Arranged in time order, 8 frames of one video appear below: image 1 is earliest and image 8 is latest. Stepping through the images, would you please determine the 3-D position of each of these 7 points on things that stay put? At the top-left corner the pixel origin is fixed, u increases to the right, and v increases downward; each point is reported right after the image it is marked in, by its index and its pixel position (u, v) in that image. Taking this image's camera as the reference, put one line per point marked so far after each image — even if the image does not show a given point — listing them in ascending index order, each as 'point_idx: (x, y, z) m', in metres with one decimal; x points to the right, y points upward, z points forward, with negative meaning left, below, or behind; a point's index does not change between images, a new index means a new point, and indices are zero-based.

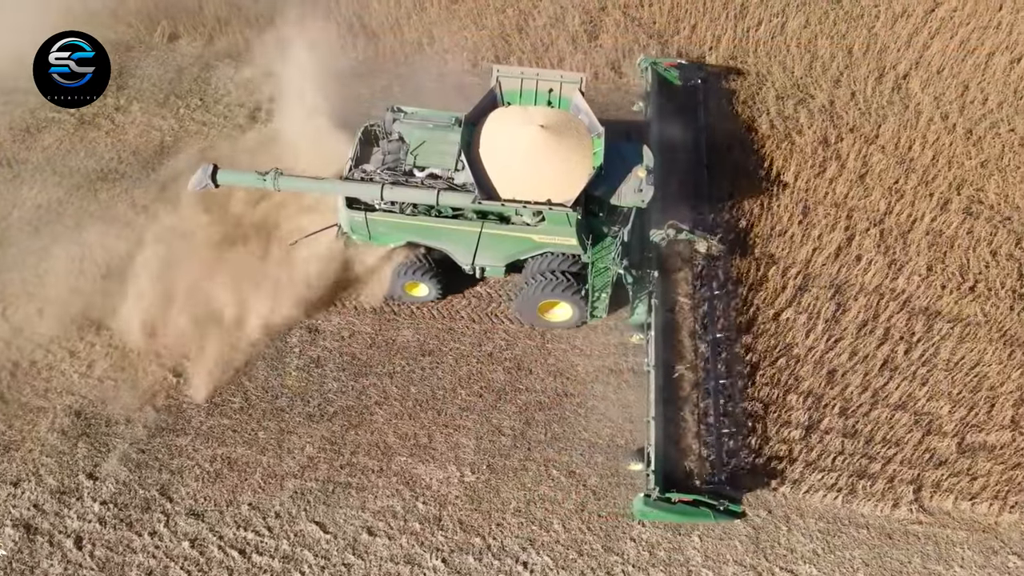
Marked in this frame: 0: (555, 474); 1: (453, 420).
0: (+0.4, -2.0, +7.5) m
1: (-0.6, -1.4, +7.8) m
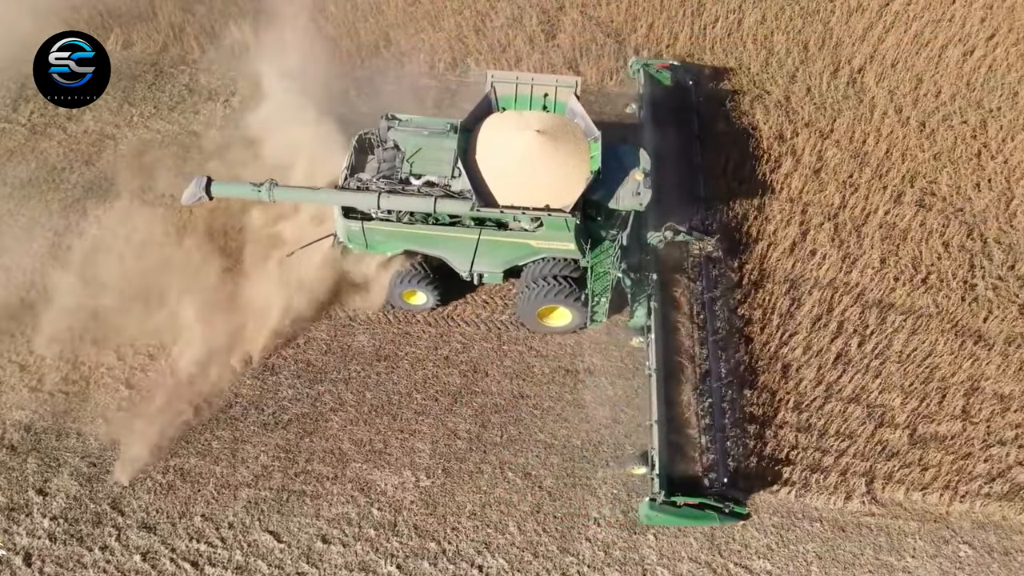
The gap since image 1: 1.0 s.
0: (0.0, -2.0, +7.5) m
1: (-1.1, -1.5, +7.7) m
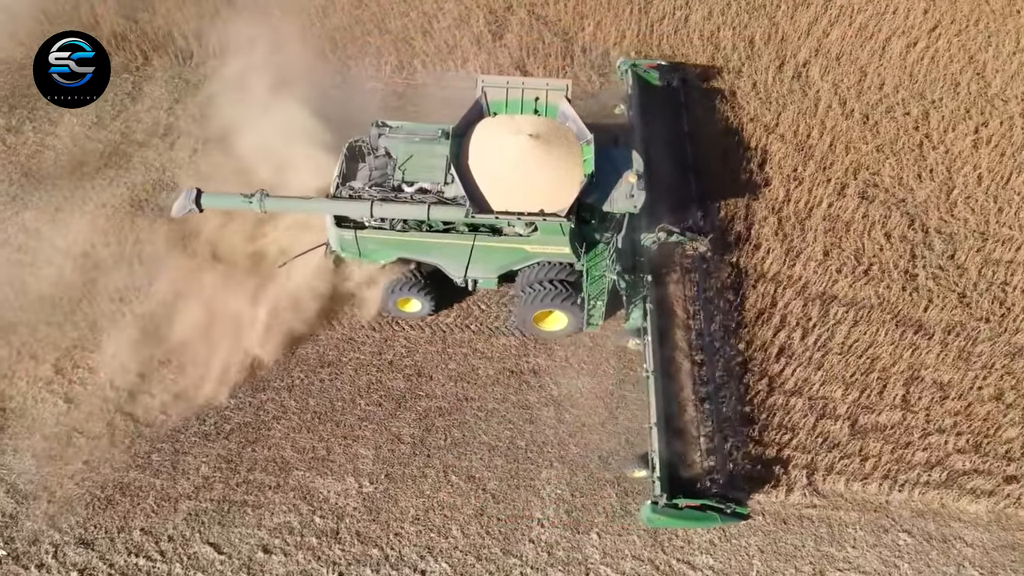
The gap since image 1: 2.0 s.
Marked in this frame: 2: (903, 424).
0: (-0.6, -2.0, +7.4) m
1: (-1.7, -1.5, +7.7) m
2: (+4.2, -1.5, +7.6) m
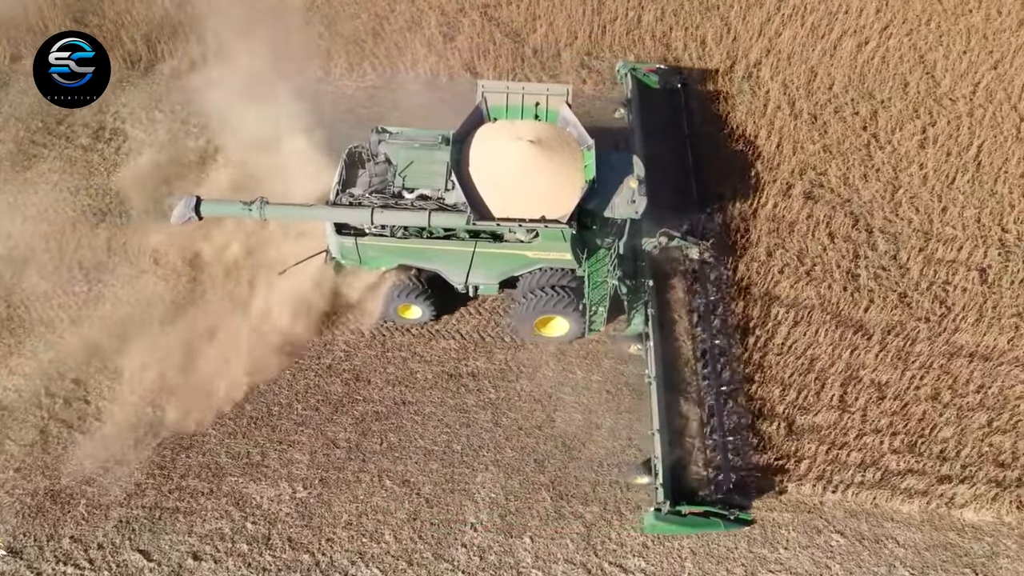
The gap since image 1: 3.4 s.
0: (-1.3, -2.0, +7.4) m
1: (-2.4, -1.6, +7.7) m
2: (+3.5, -1.5, +7.6) m
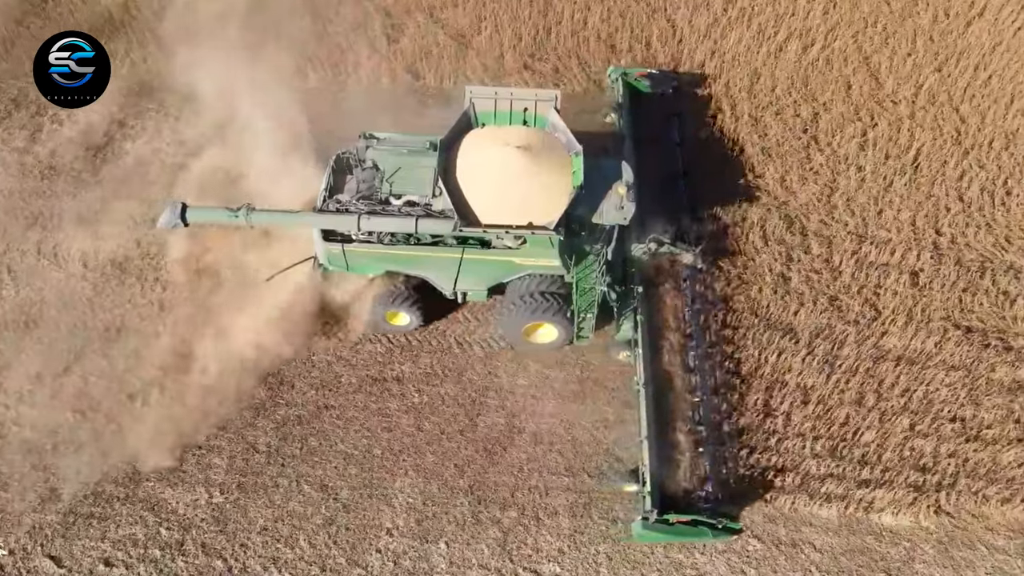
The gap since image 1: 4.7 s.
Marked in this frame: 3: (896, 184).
0: (-2.1, -2.1, +7.4) m
1: (-3.3, -1.6, +7.6) m
2: (+2.7, -1.5, +7.6) m
3: (+5.1, +1.4, +9.4) m
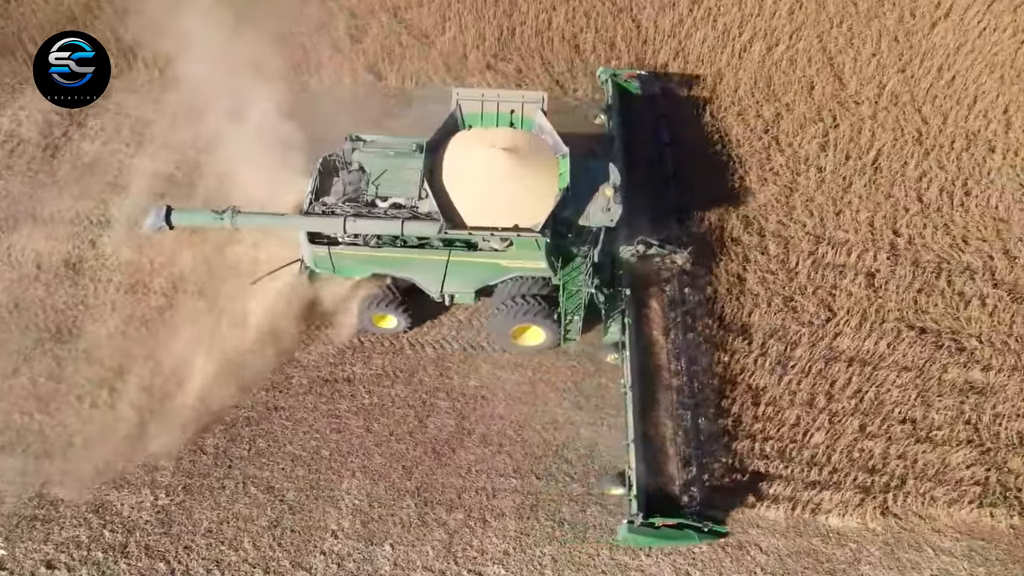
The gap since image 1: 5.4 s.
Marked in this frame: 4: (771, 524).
0: (-2.7, -2.1, +7.3) m
1: (-3.8, -1.6, +7.6) m
2: (+2.1, -1.5, +7.5) m
3: (+4.5, +1.4, +9.3) m
4: (+2.6, -2.3, +7.1) m
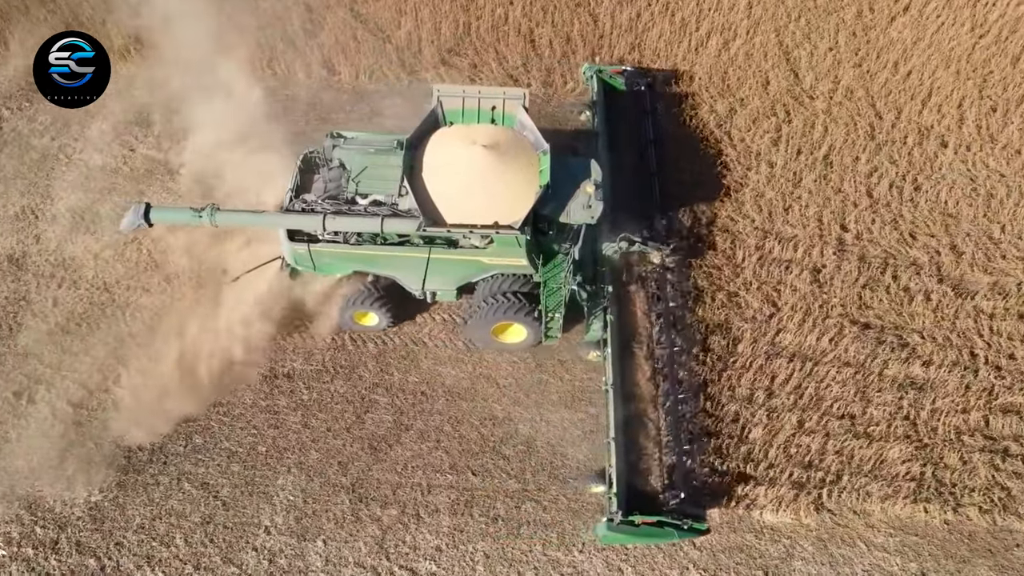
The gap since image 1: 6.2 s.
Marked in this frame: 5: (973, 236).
0: (-3.3, -2.0, +7.3) m
1: (-4.5, -1.6, +7.5) m
2: (+1.5, -1.4, +7.5) m
3: (+3.8, +1.4, +9.3) m
4: (+1.9, -2.3, +7.1) m
5: (+5.8, +0.7, +8.9) m
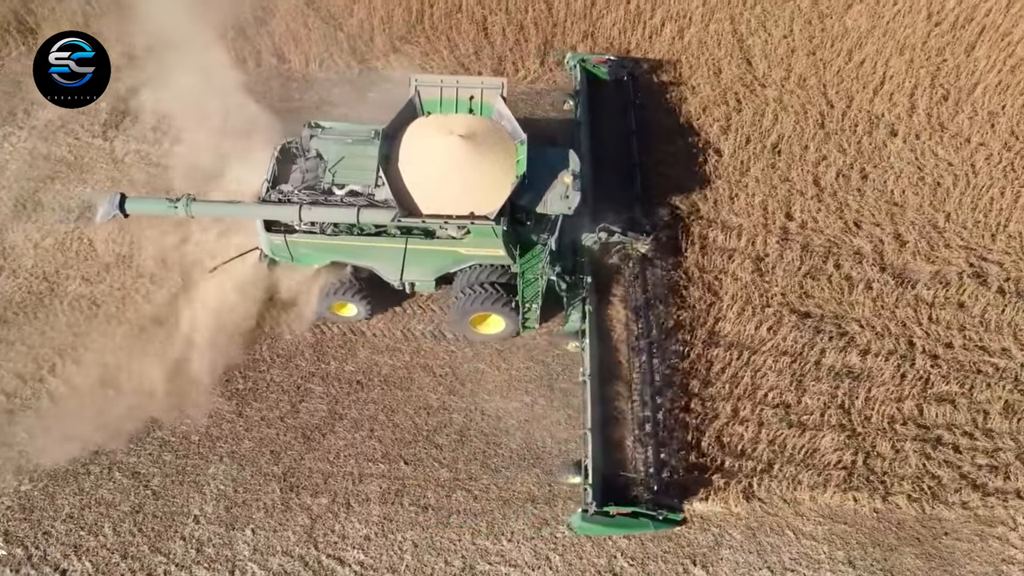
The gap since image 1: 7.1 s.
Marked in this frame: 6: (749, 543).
0: (-4.0, -1.9, +7.2) m
1: (-5.1, -1.5, +7.5) m
2: (+0.8, -1.3, +7.5) m
3: (+3.2, +1.6, +9.3) m
4: (+1.3, -2.2, +7.1) m
5: (+5.1, +0.8, +8.9) m
6: (+2.3, -2.5, +6.9) m
